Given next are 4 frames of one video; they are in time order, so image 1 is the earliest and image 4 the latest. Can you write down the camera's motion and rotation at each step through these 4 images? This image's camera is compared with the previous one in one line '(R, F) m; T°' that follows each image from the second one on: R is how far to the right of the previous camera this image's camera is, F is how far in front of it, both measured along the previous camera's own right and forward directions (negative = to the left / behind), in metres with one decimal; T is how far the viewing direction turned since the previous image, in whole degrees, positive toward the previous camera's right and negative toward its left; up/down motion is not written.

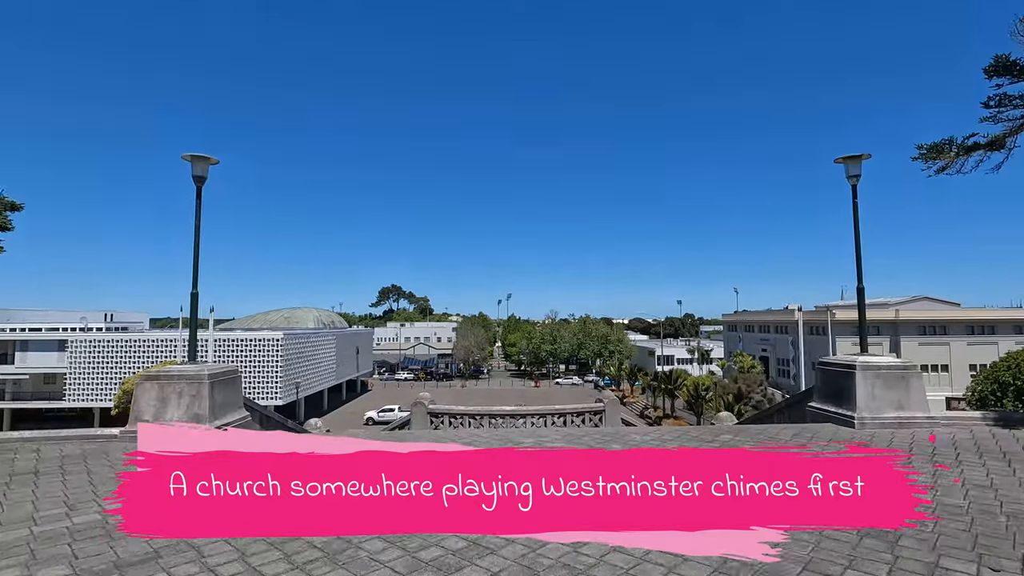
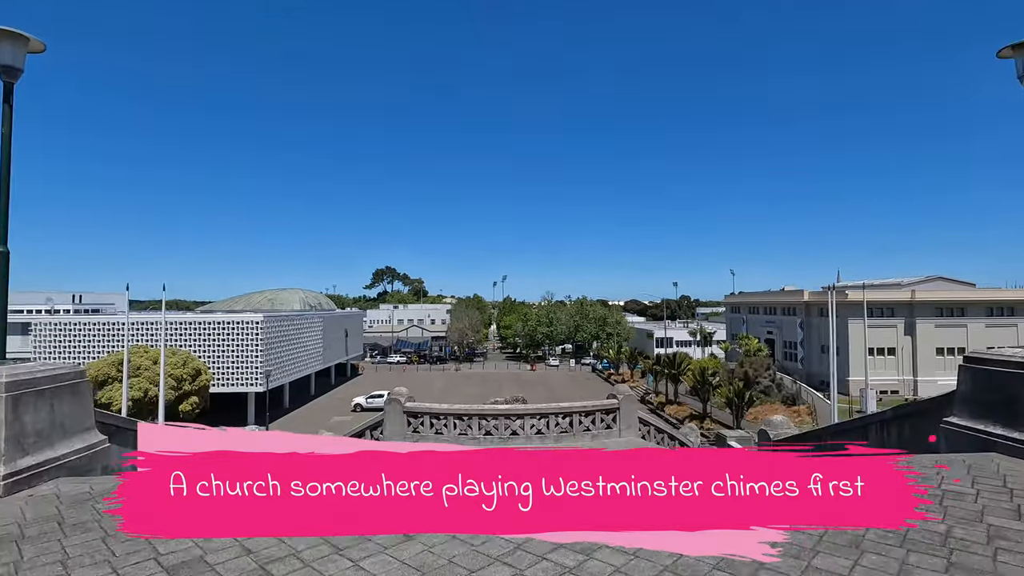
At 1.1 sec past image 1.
(0.0, +1.0) m; 0°
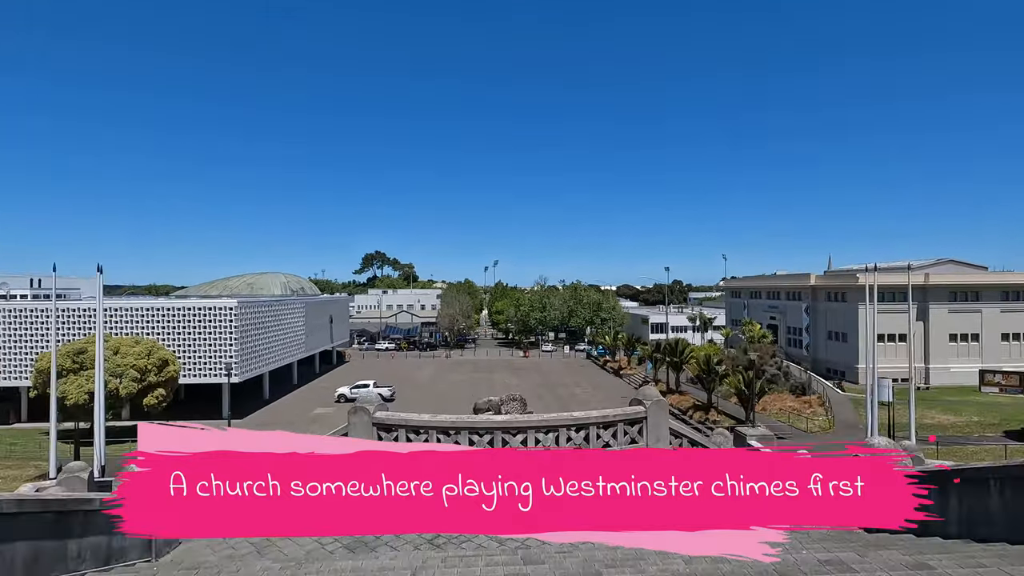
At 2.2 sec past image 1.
(0.0, +1.0) m; +1°
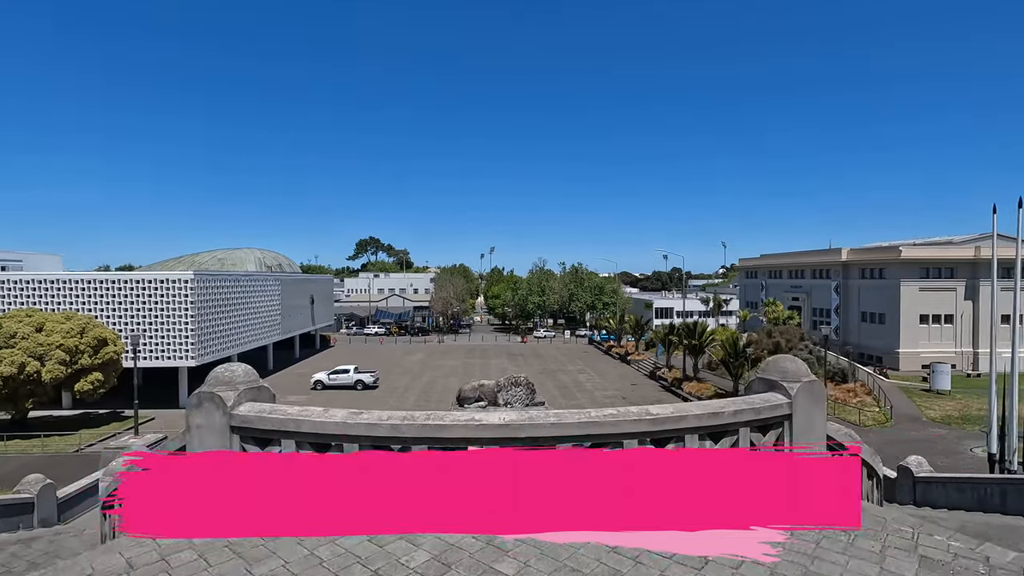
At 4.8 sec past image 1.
(0.0, +1.8) m; 0°
